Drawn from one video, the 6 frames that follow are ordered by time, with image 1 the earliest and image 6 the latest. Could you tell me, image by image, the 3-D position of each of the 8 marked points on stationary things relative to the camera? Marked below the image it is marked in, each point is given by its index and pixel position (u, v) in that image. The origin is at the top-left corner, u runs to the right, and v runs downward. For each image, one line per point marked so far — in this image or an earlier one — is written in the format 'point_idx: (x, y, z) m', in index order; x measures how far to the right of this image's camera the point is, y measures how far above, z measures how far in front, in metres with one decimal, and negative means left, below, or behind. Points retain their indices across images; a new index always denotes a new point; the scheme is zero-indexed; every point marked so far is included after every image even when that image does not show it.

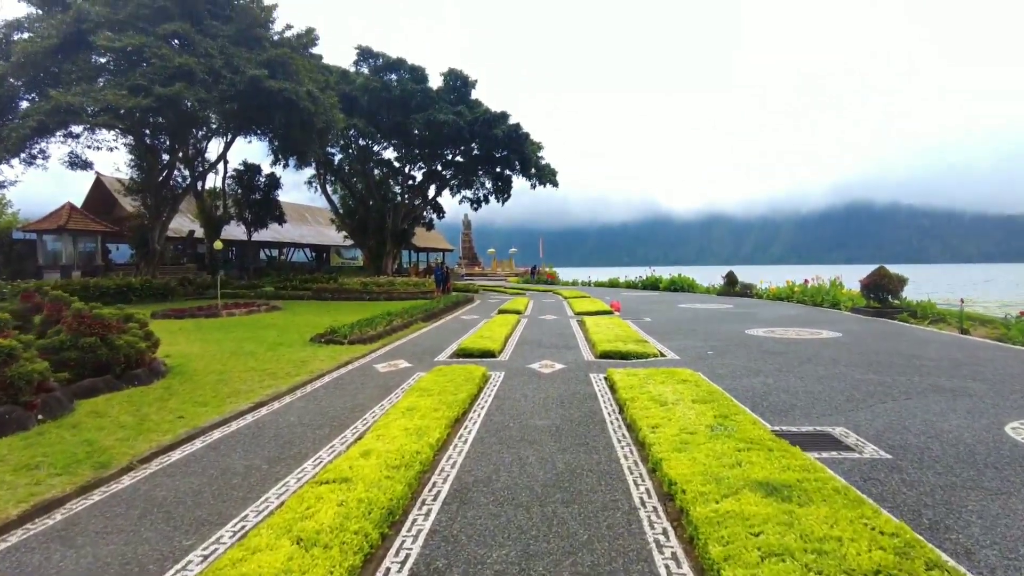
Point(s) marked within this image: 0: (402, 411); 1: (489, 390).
0: (-1.1, -1.2, +6.1) m
1: (-0.3, -1.2, +7.7) m
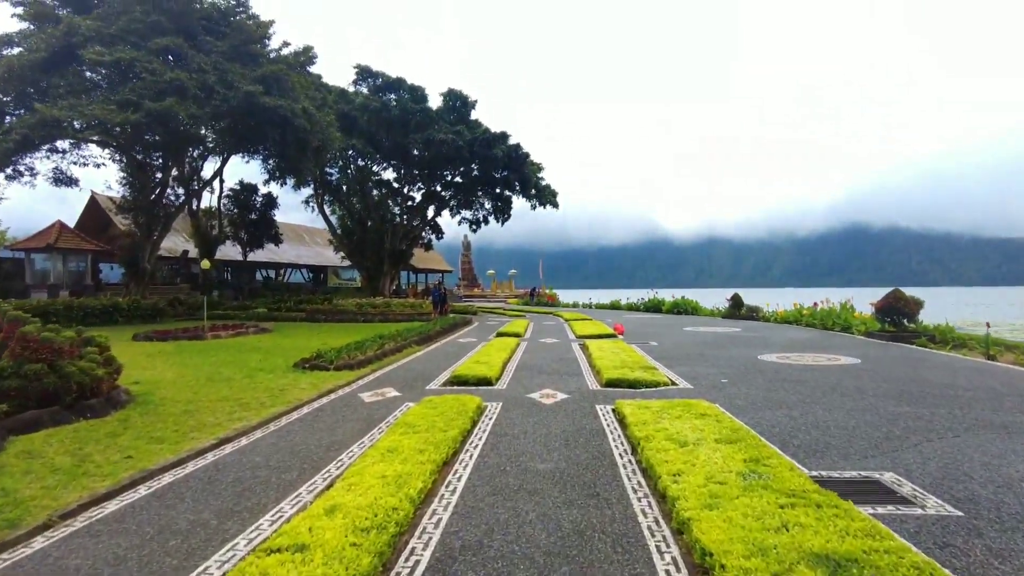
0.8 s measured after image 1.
0: (-1.1, -1.4, +5.3) m
1: (-0.3, -1.5, +6.9) m
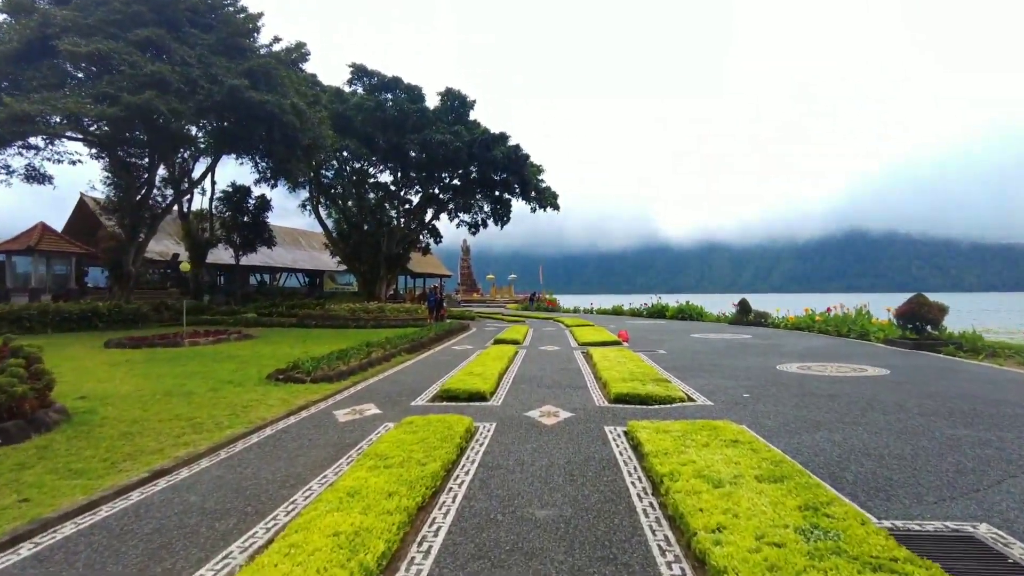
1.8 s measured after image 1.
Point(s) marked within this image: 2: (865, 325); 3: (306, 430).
0: (-1.1, -1.4, +4.3) m
1: (-0.4, -1.5, +5.8) m
2: (+10.8, -1.1, +19.2) m
3: (-2.3, -1.6, +6.9) m
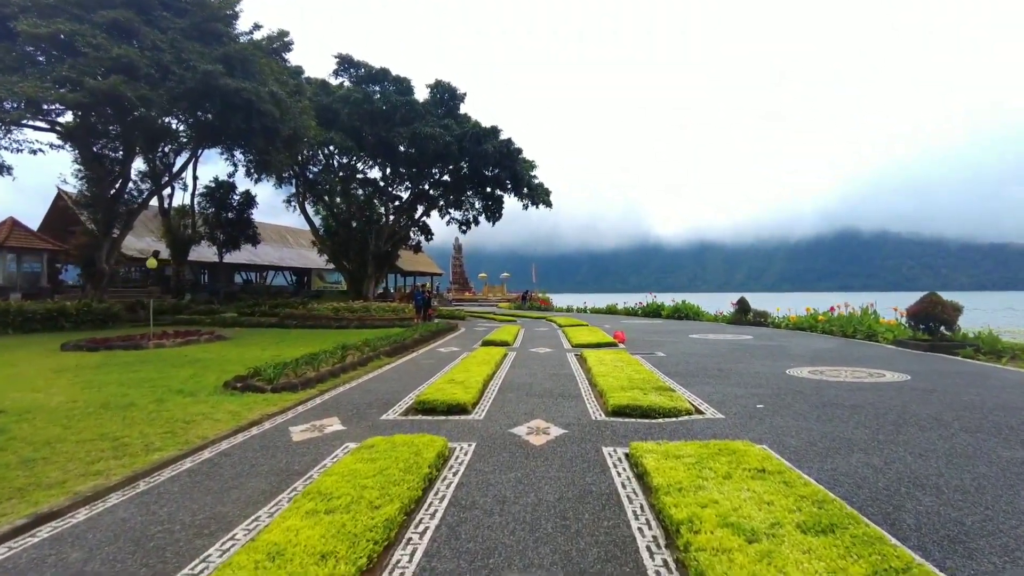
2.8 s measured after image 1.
0: (-1.3, -1.4, +3.2) m
1: (-0.5, -1.5, +4.8) m
2: (+10.5, -1.1, +18.3) m
3: (-2.4, -1.5, +5.9) m
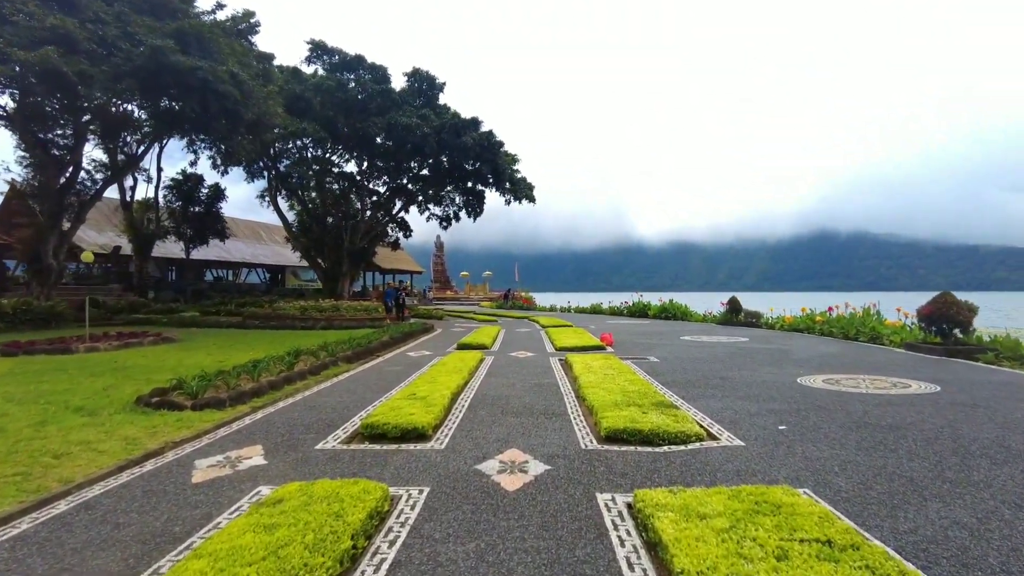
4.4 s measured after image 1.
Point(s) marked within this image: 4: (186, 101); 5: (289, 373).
0: (-1.5, -1.4, +1.7) m
1: (-0.7, -1.4, +3.3) m
2: (+9.9, -1.1, +17.1) m
3: (-2.7, -1.5, +4.3) m
4: (-9.7, +5.6, +18.6) m
5: (-3.4, -1.3, +9.7) m
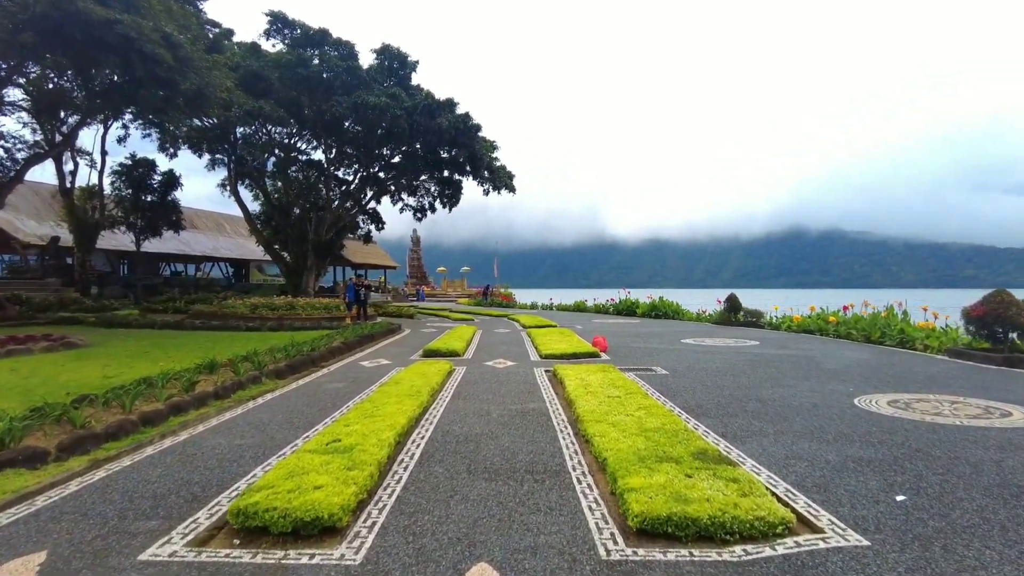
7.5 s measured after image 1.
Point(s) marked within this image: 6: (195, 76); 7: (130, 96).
0: (-1.5, -1.3, -0.8) m
1: (-0.8, -1.4, +0.8) m
2: (+9.4, -1.0, +14.9) m
3: (-2.8, -1.5, +1.8) m
4: (-10.2, +5.7, +15.8) m
5: (-3.7, -1.2, +7.1) m
6: (-9.2, +6.2, +18.0) m
7: (-10.6, +5.3, +17.5) m
